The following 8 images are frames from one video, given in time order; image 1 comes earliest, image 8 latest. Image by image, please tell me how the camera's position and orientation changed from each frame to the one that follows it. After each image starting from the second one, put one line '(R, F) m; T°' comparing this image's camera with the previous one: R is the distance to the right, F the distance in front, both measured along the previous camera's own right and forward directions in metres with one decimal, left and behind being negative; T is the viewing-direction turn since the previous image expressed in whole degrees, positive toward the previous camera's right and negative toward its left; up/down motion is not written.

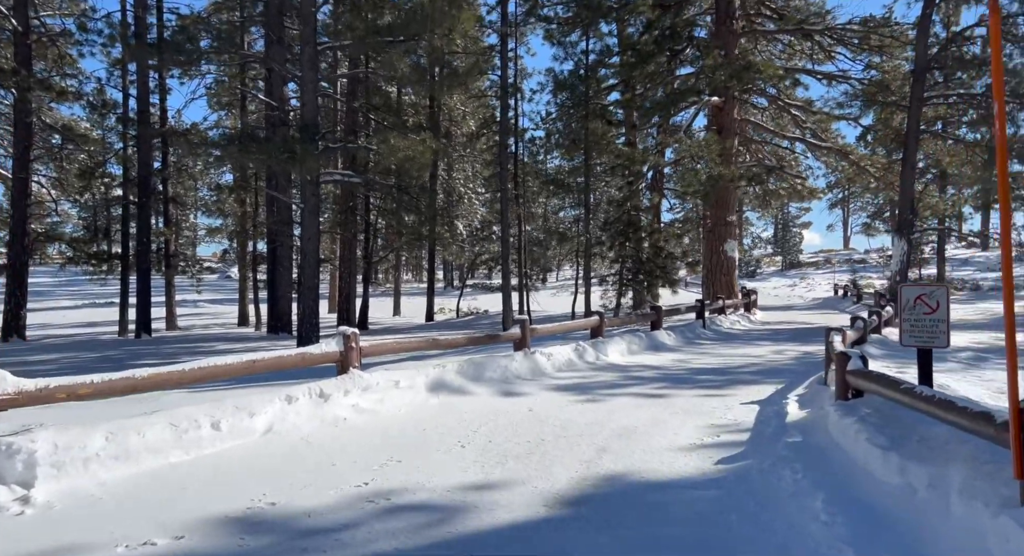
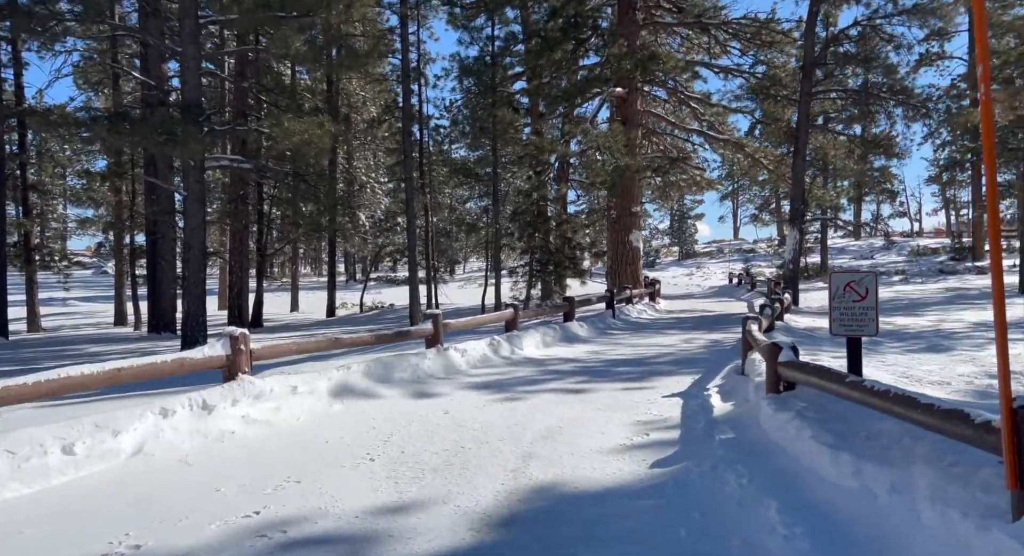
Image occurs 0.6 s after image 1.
(-0.1, +0.4) m; +7°
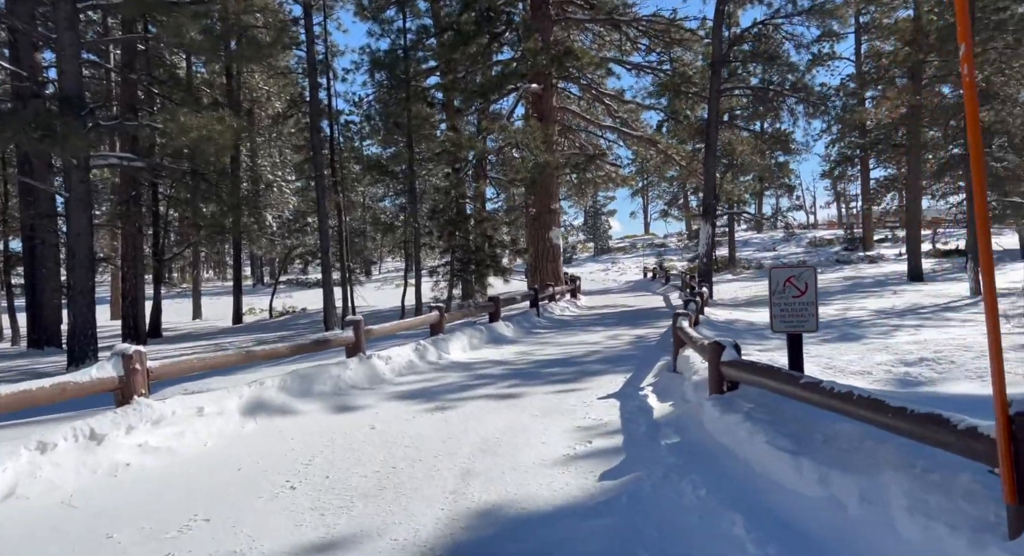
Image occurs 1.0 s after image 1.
(-0.1, +0.3) m; +6°
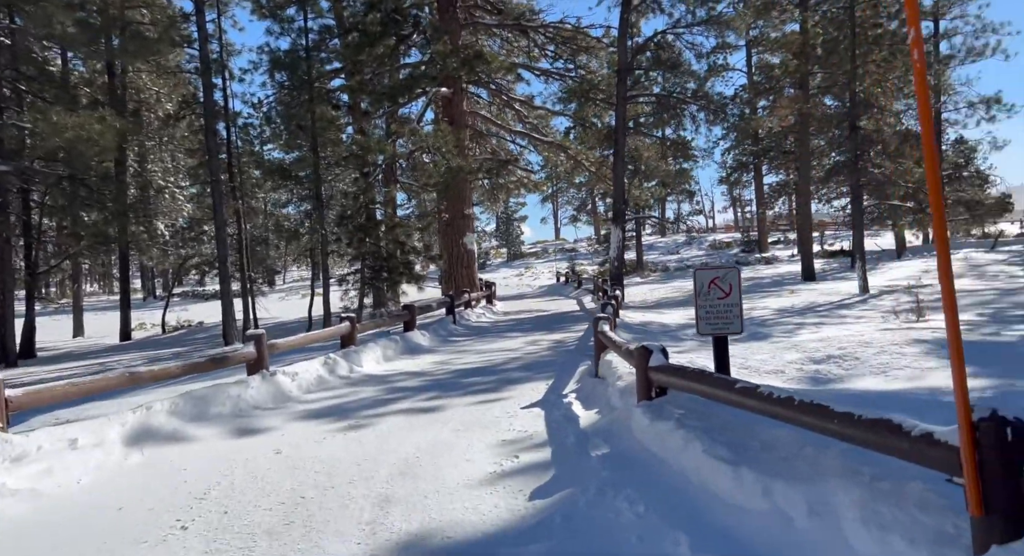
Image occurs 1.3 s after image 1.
(0.0, +0.3) m; +7°
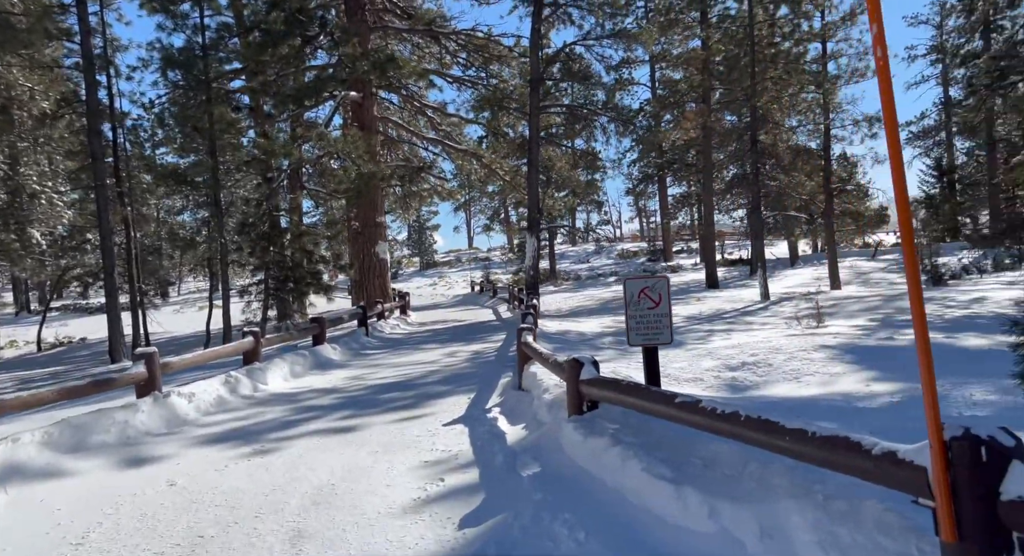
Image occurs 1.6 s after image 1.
(-0.1, +0.3) m; +7°
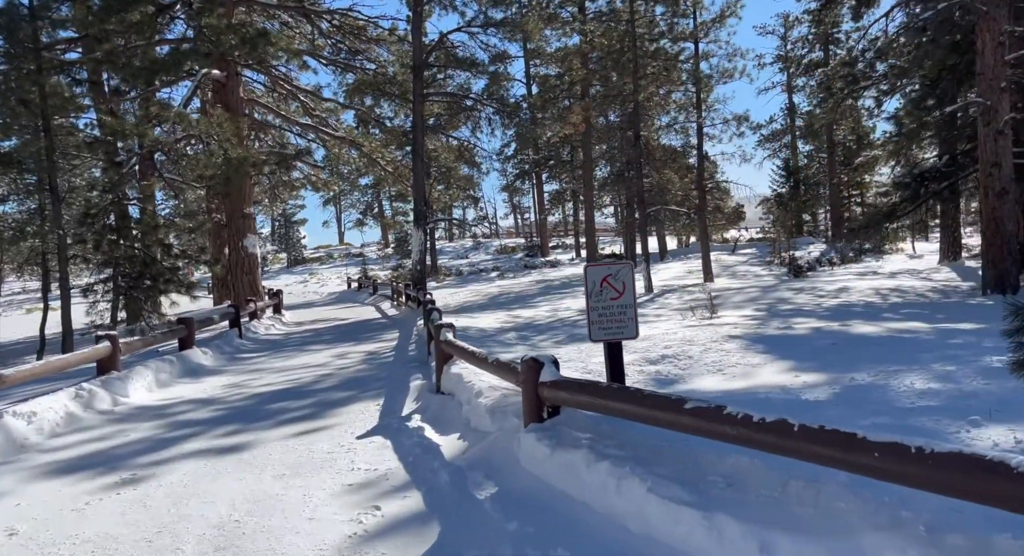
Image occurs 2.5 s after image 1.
(-0.4, +0.6) m; +10°
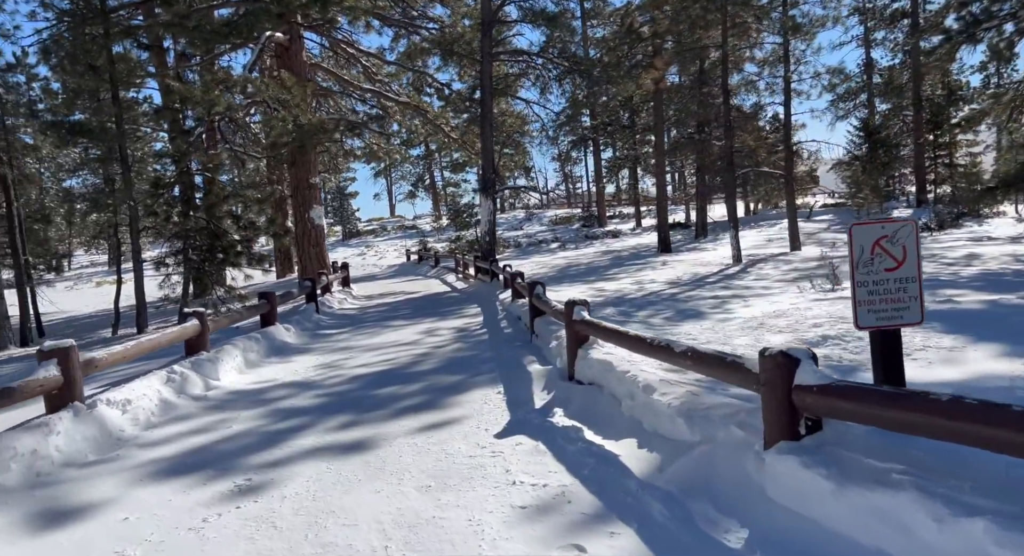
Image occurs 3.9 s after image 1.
(-0.7, +0.9) m; -4°
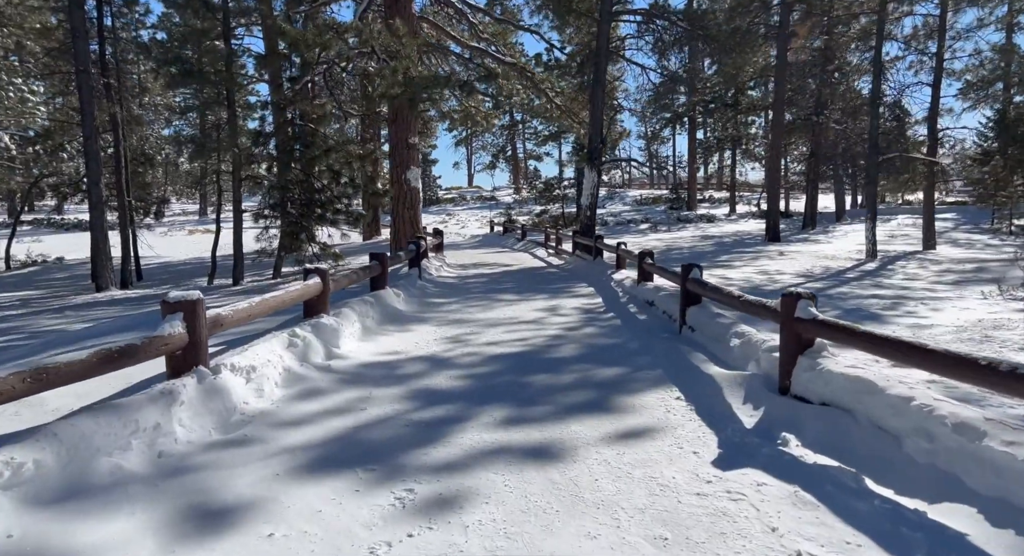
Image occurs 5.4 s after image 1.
(-0.8, +1.1) m; -5°
